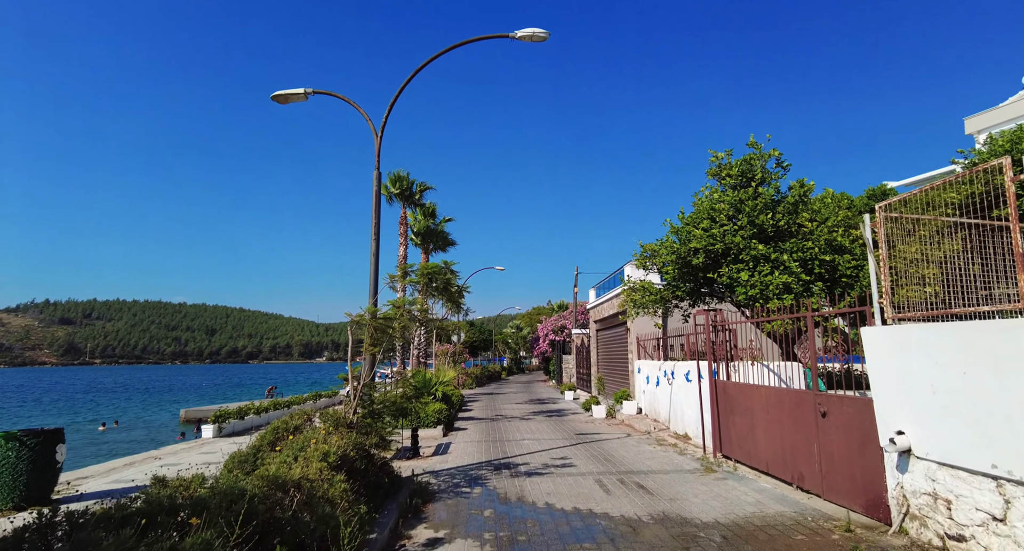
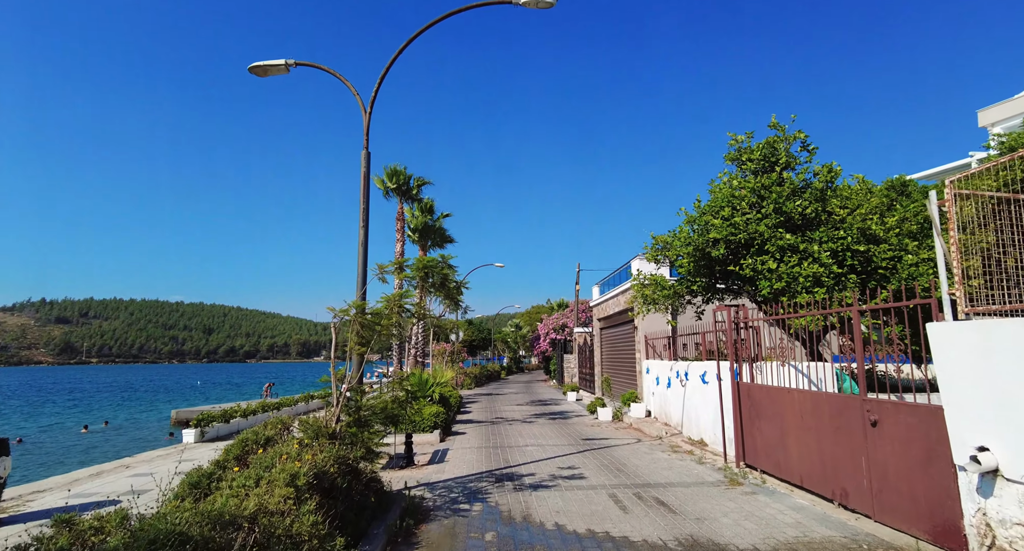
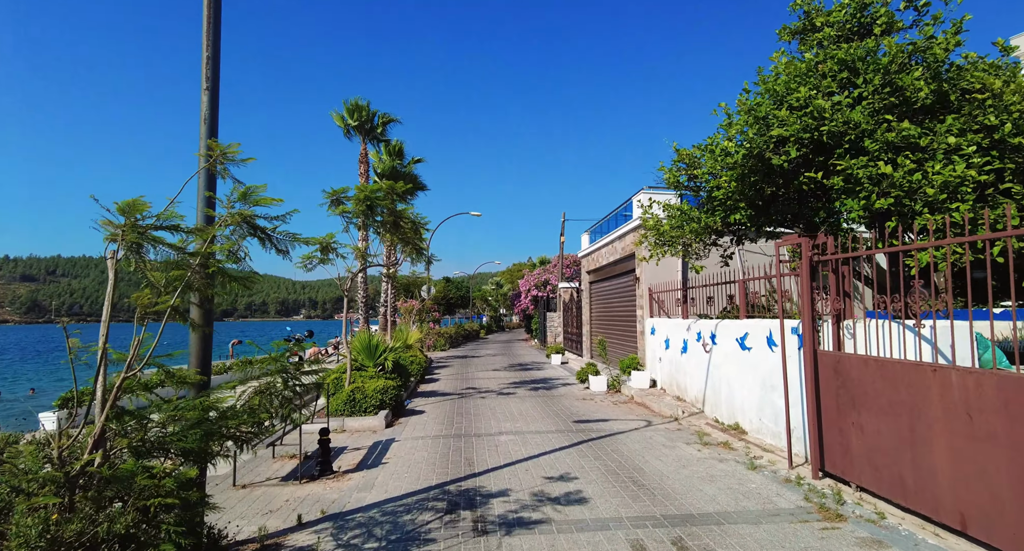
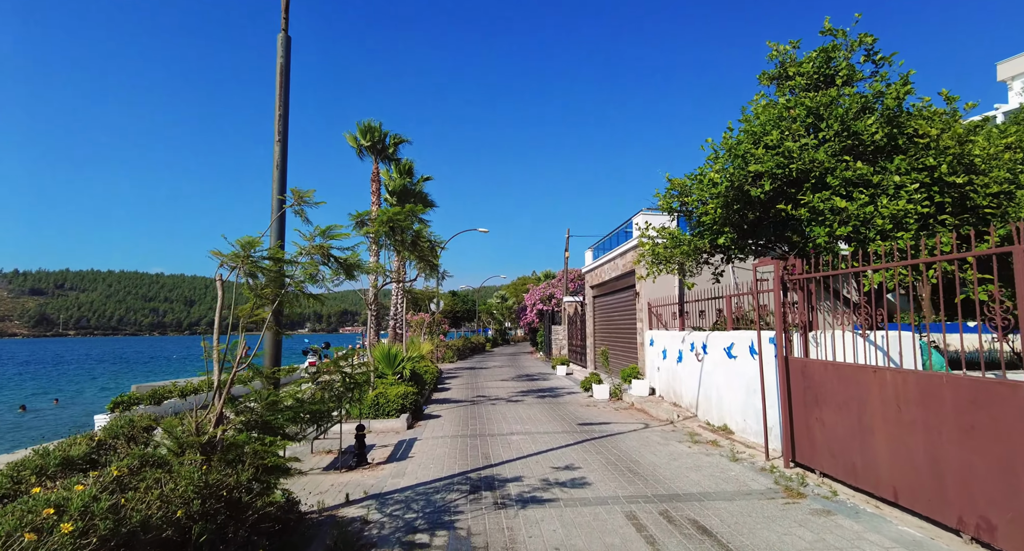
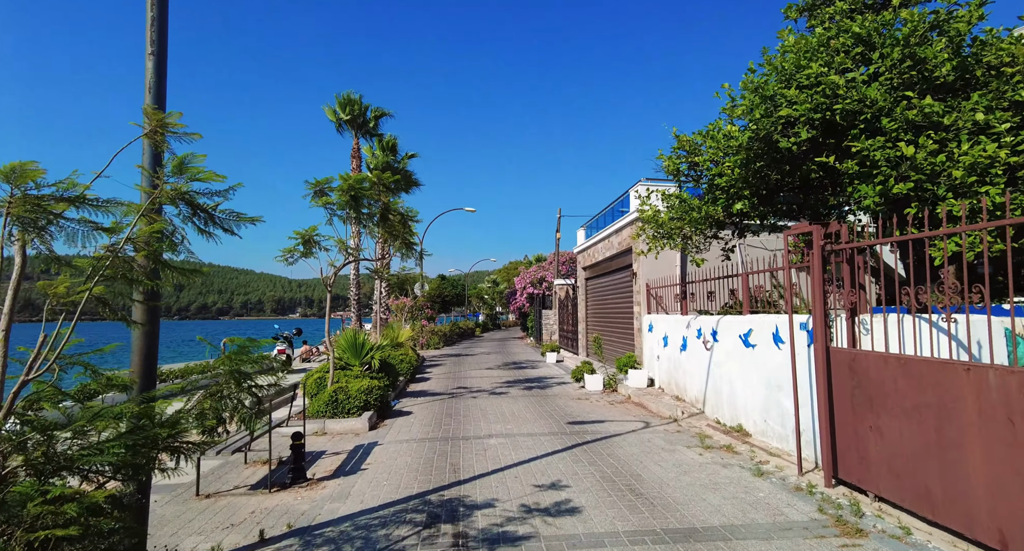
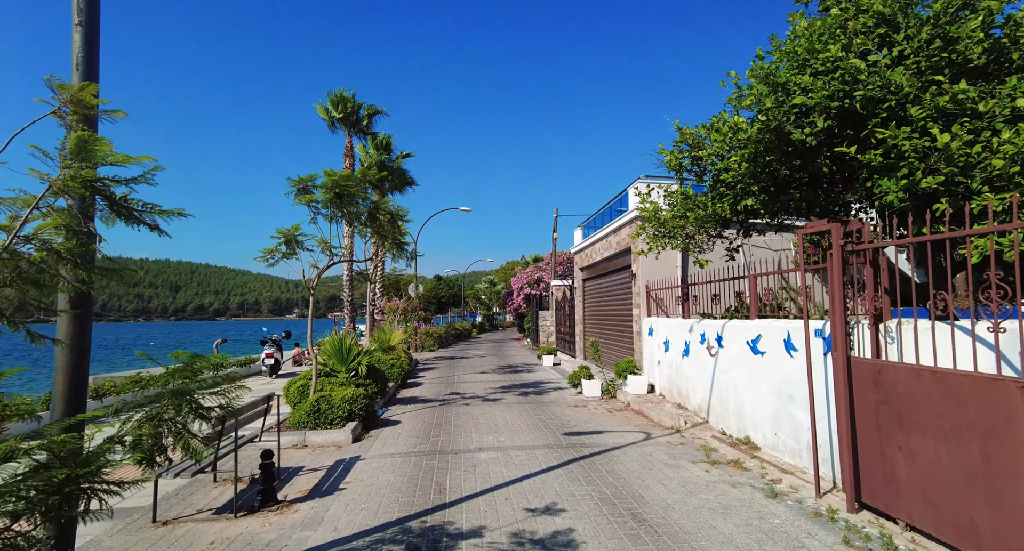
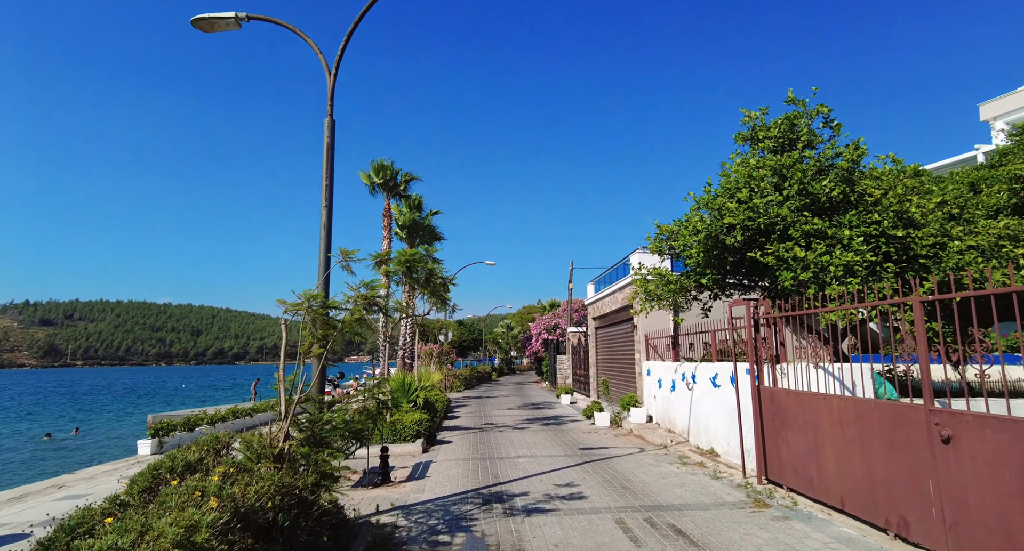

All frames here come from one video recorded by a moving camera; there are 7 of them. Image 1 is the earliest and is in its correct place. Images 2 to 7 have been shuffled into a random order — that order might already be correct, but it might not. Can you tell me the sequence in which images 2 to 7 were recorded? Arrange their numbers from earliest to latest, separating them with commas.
2, 7, 4, 3, 5, 6
